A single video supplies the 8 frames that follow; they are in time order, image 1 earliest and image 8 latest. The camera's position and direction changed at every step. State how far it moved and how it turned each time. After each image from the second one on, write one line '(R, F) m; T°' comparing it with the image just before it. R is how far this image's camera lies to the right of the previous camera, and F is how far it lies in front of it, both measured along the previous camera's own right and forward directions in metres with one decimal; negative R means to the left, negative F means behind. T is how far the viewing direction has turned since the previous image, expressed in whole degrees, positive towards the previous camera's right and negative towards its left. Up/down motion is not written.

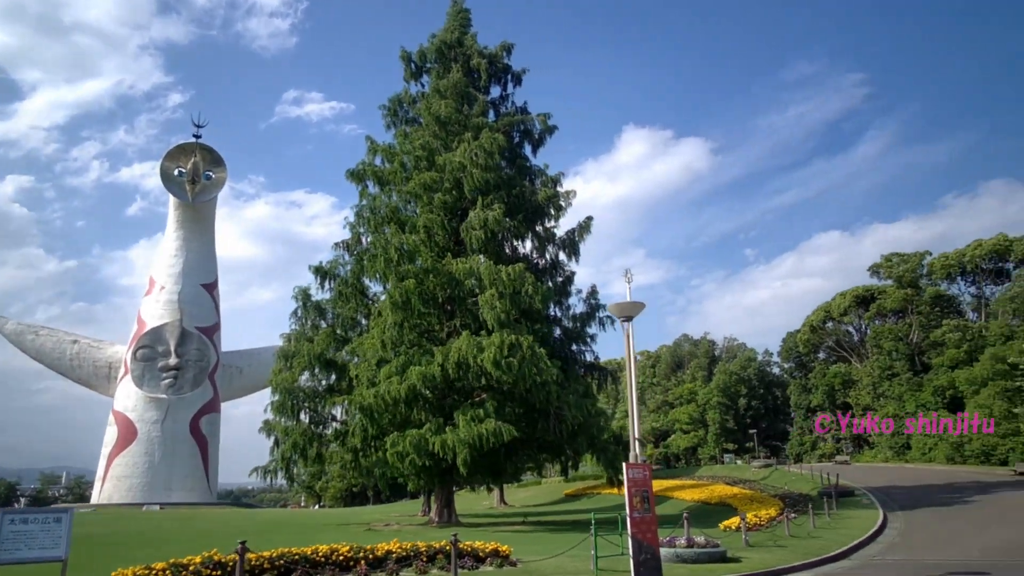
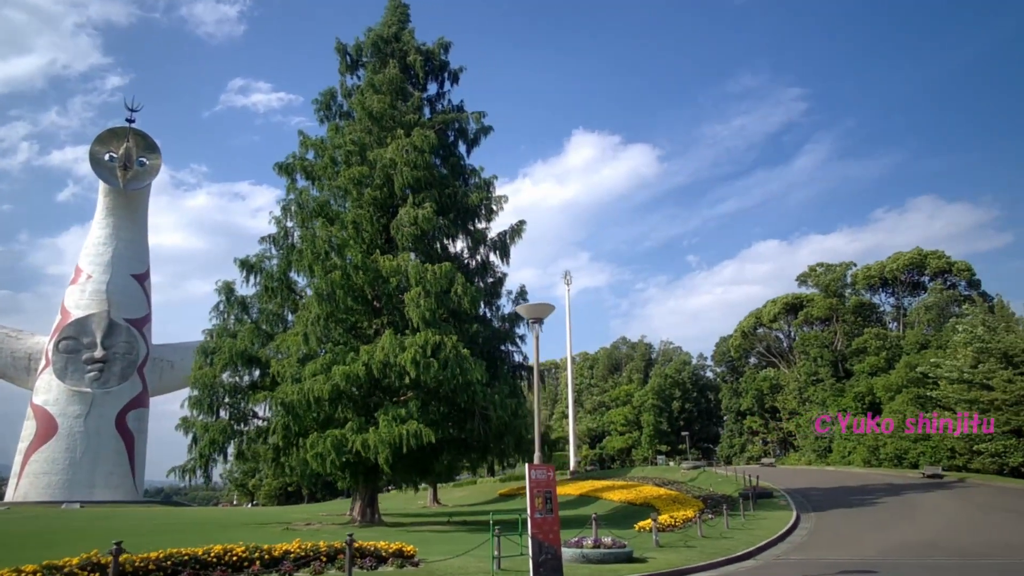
(+0.5, 0.0) m; +4°
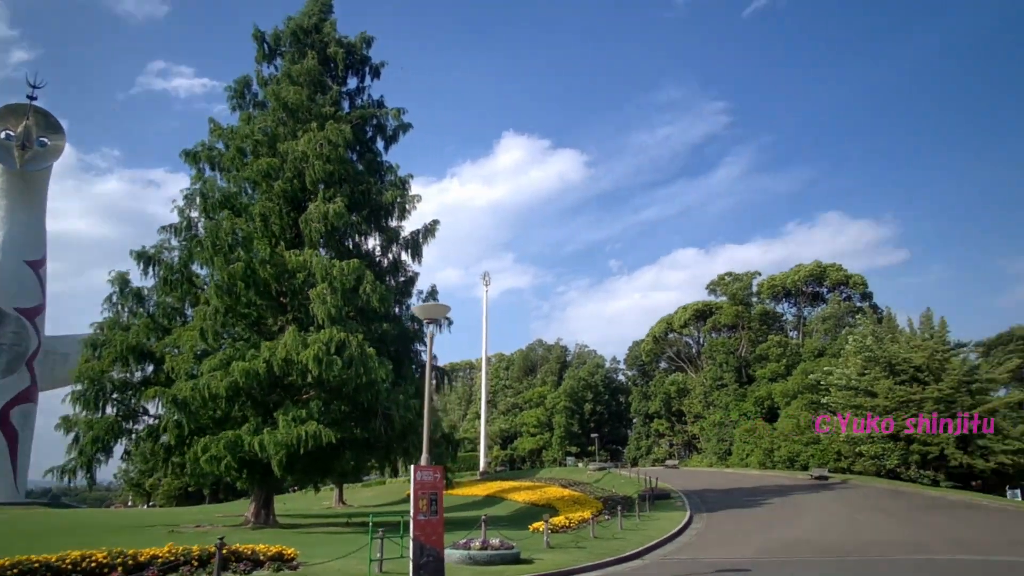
(+0.4, -0.1) m; +6°
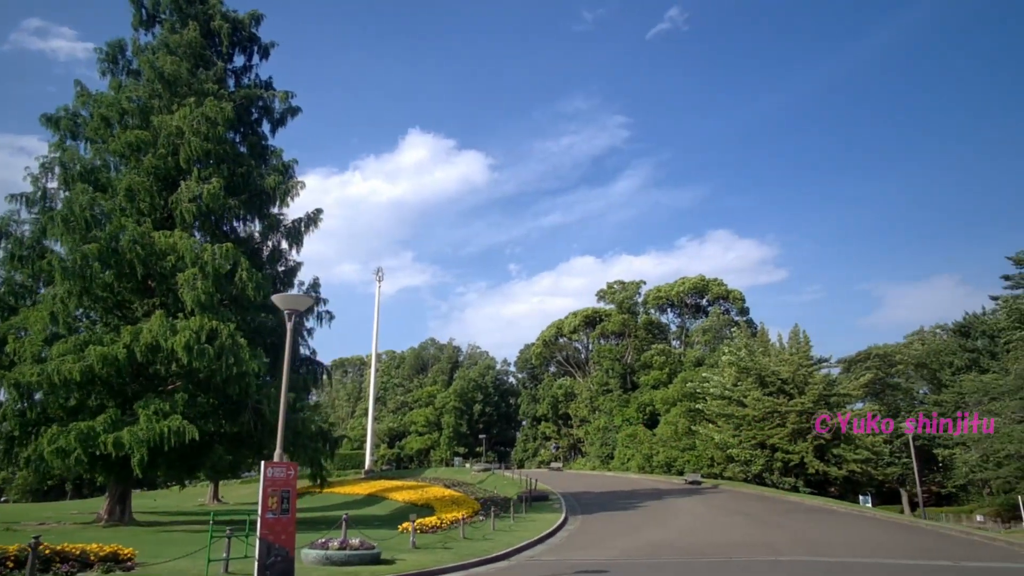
(+0.4, +0.2) m; +8°
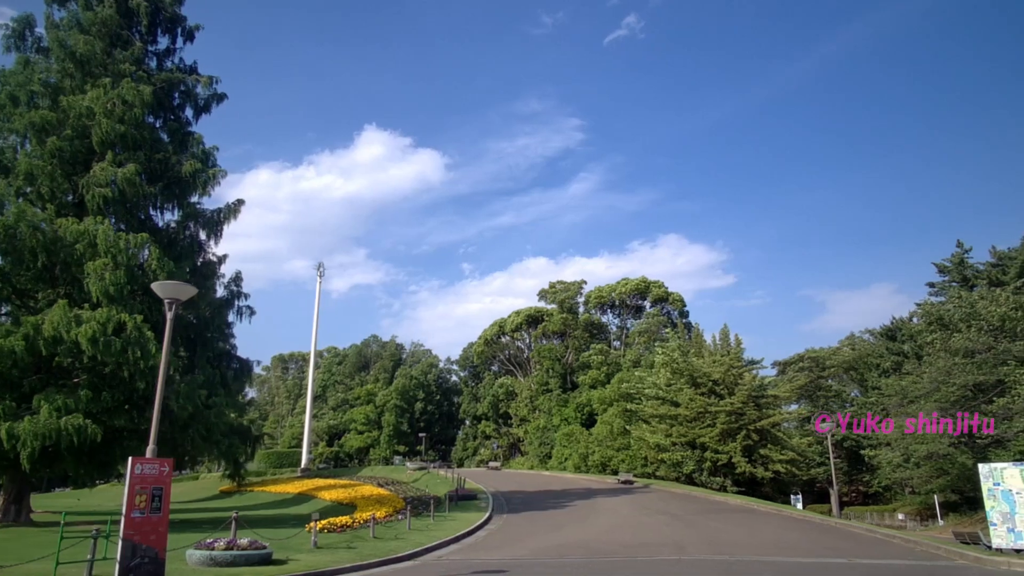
(+0.7, +0.2) m; +4°
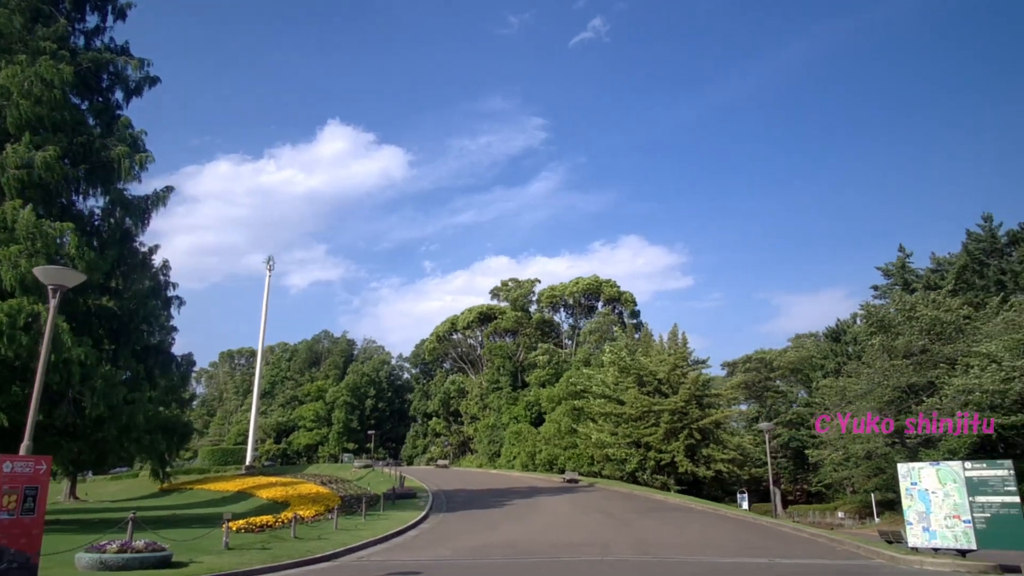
(+0.6, +0.3) m; +3°
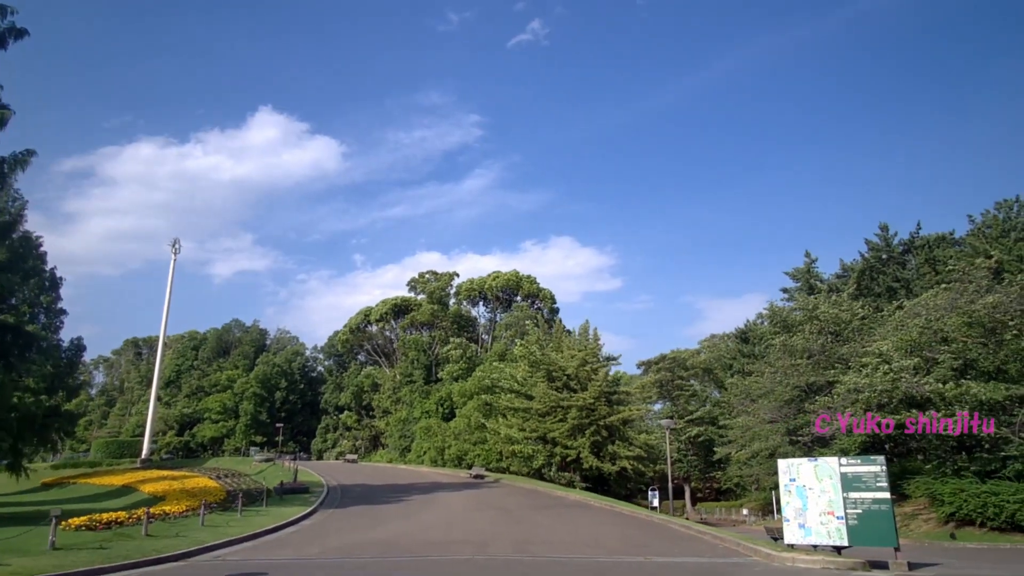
(+0.9, +0.8) m; +6°
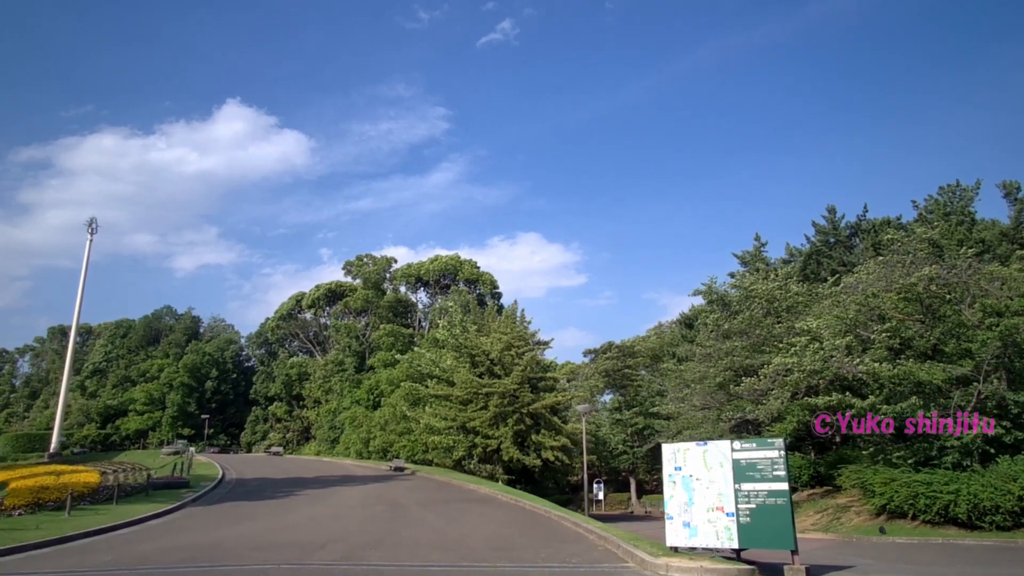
(+1.9, +2.4) m; +3°
